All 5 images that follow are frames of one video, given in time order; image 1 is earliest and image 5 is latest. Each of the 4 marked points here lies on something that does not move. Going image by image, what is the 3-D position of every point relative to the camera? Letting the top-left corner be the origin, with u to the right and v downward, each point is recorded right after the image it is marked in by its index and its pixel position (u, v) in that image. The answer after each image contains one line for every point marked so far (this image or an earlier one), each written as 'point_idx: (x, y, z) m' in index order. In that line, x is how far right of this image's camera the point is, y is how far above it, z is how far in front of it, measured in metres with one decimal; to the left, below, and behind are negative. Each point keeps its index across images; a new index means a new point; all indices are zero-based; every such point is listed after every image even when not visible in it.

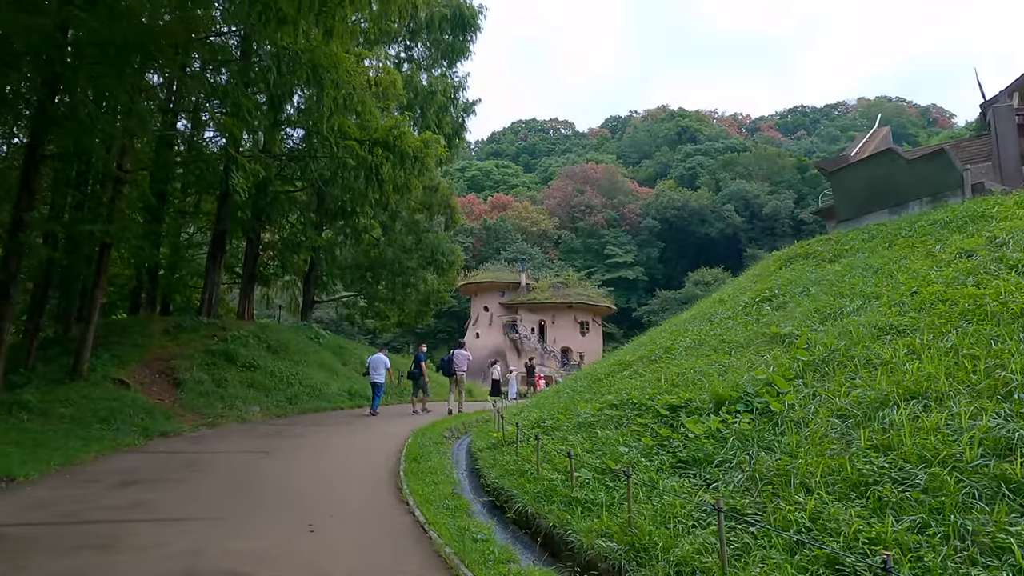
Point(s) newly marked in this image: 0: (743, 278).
0: (+3.9, +0.2, +11.3) m
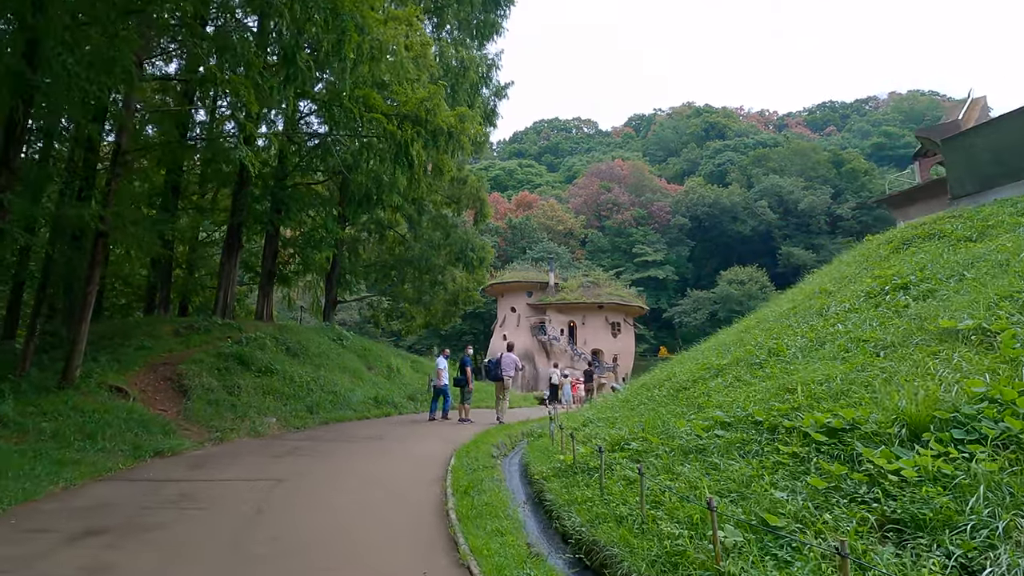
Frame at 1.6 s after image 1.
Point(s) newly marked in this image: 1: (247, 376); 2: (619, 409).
0: (+4.7, +0.3, +9.5) m
1: (-5.0, -1.7, +12.6) m
2: (+1.3, -1.5, +8.4) m
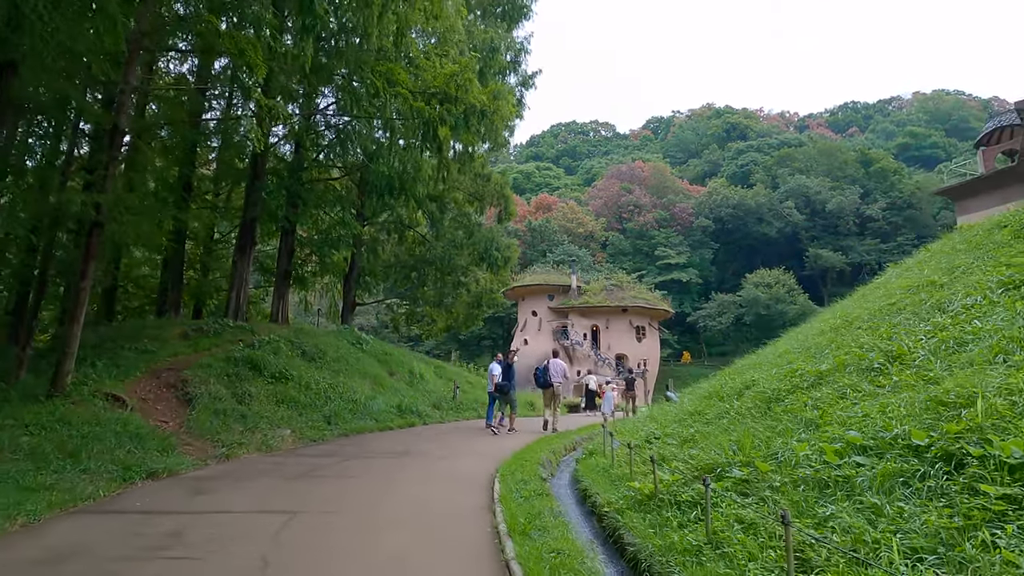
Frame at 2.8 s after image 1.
0: (+5.3, +0.4, +8.2) m
1: (-4.4, -1.6, +11.5) m
2: (+1.9, -1.4, +7.1) m
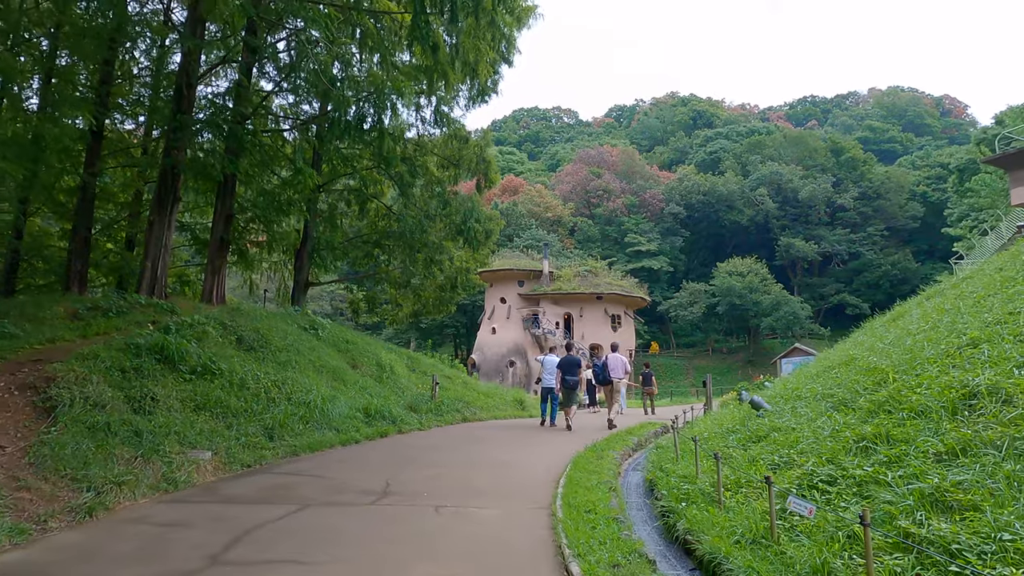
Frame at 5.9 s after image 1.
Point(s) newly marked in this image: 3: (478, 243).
0: (+5.7, +0.7, +5.5) m
1: (-4.2, -1.1, +8.2) m
2: (+2.4, -1.1, +4.2) m
3: (-1.0, +1.3, +19.9) m
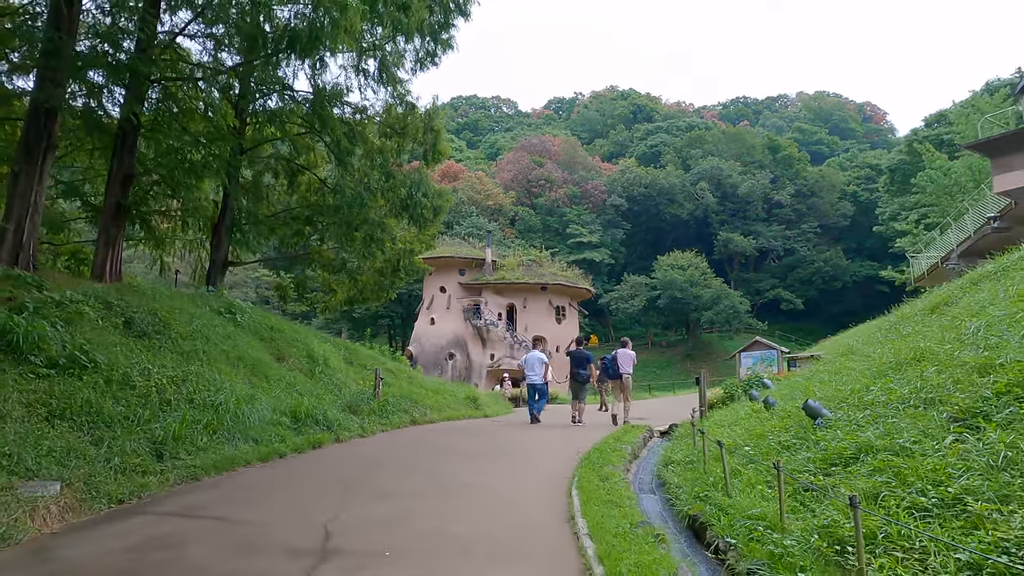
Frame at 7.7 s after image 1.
0: (+5.8, +0.9, +4.1) m
1: (-4.4, -0.8, +5.8) m
2: (+2.6, -0.9, +2.6) m
3: (-2.3, +1.8, +17.8) m
